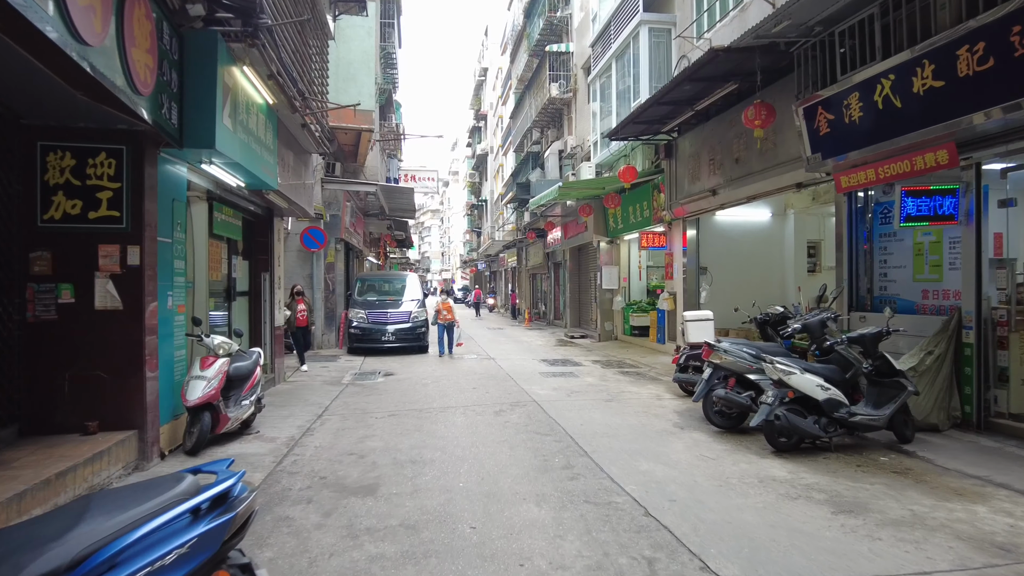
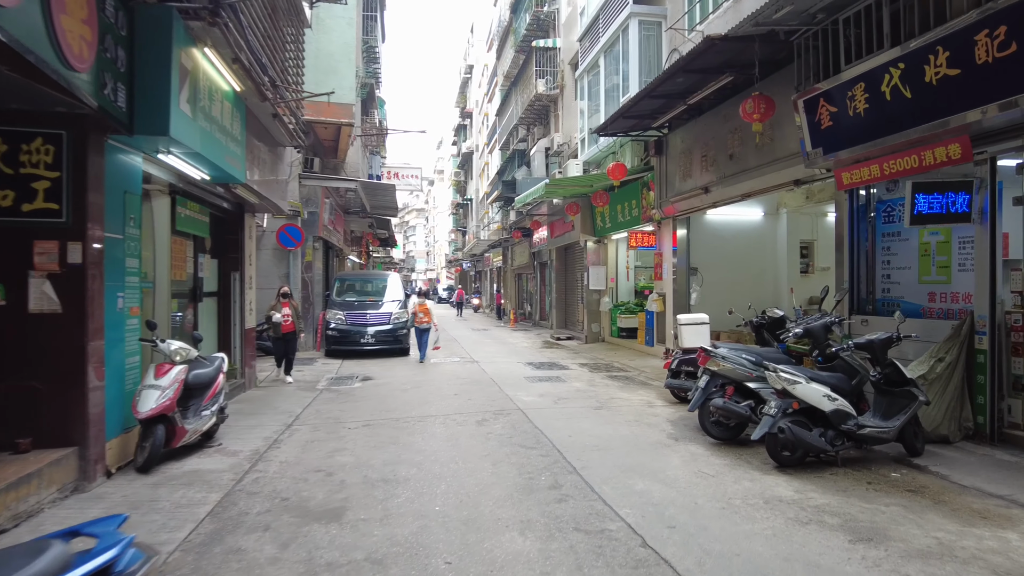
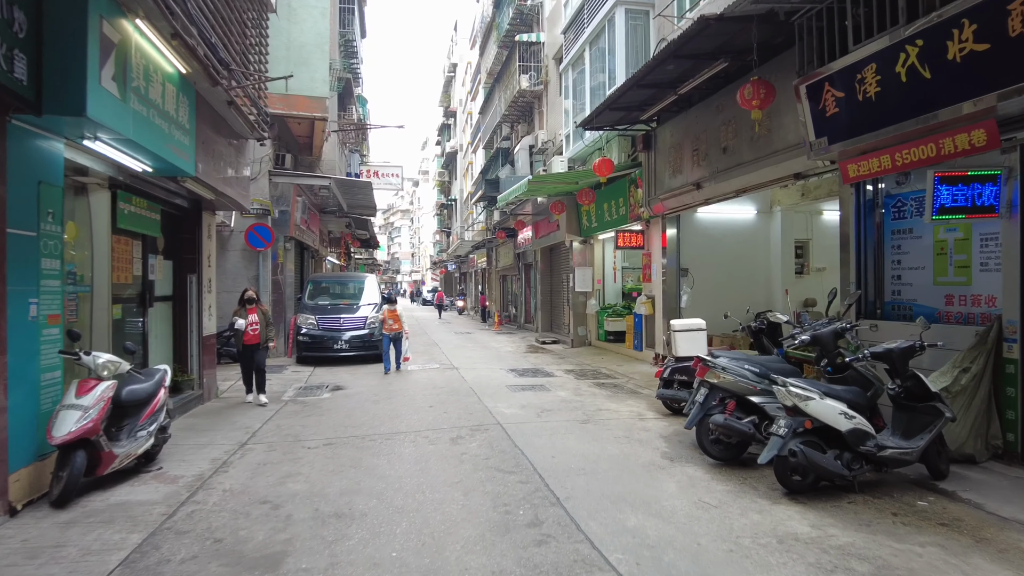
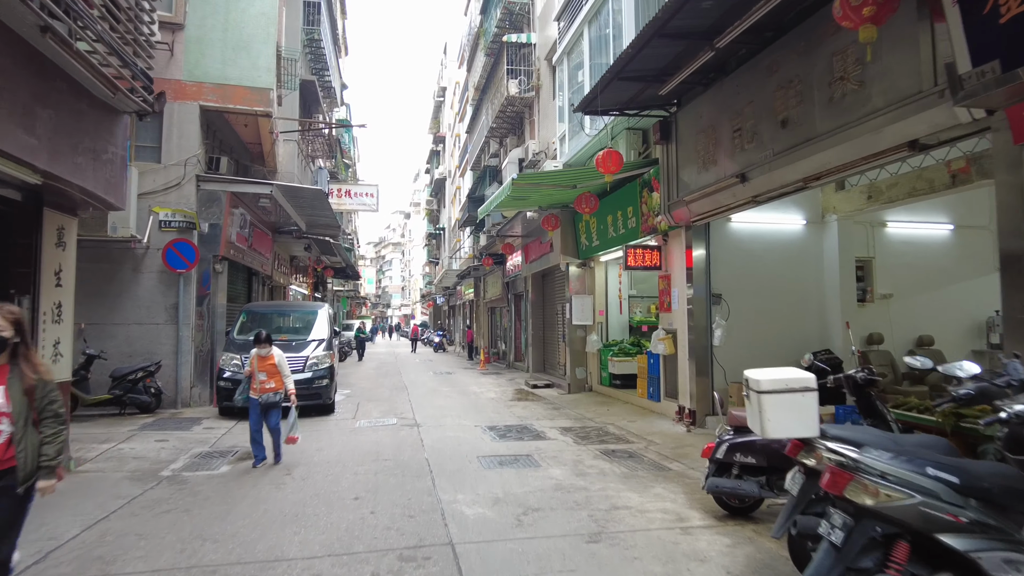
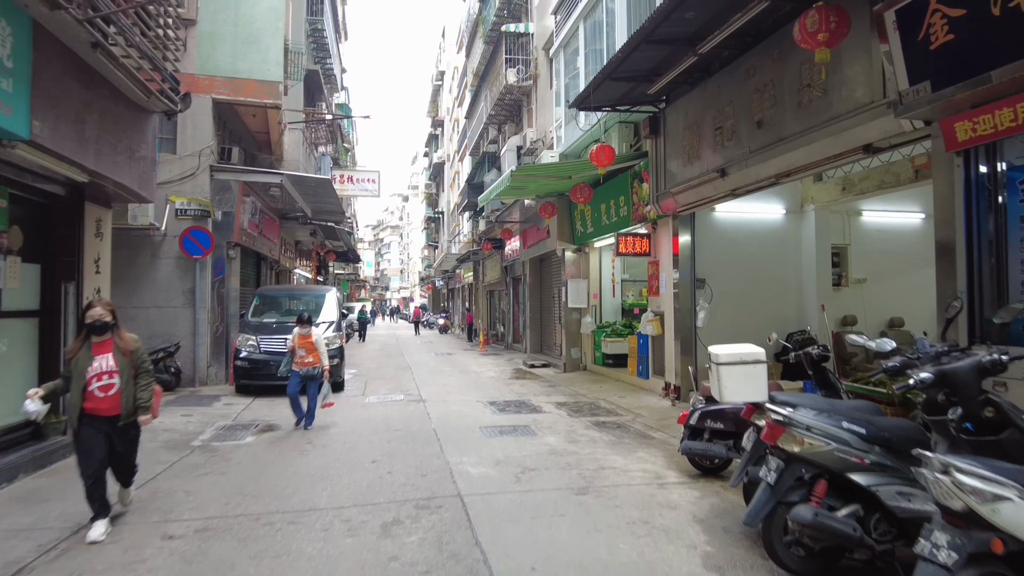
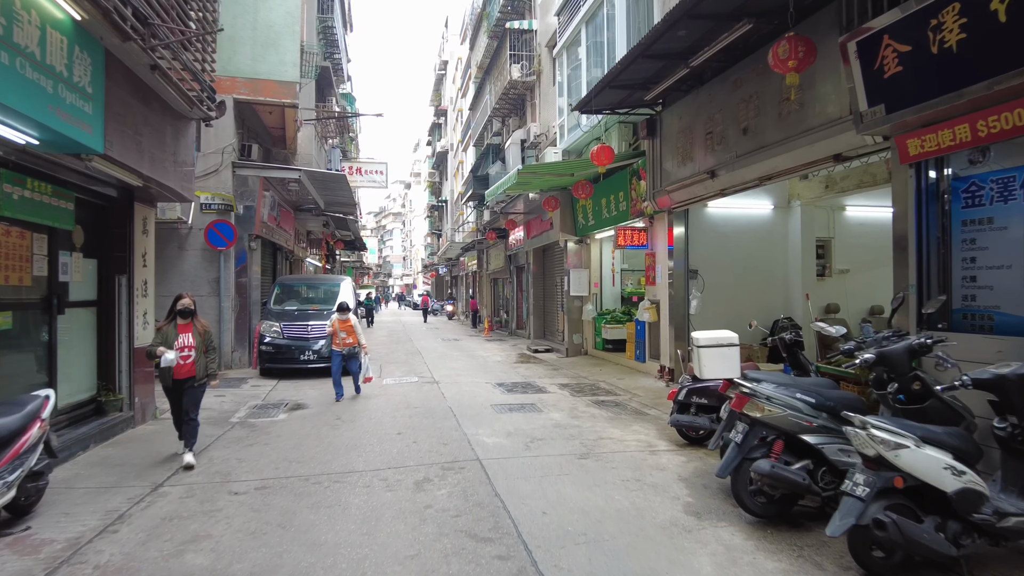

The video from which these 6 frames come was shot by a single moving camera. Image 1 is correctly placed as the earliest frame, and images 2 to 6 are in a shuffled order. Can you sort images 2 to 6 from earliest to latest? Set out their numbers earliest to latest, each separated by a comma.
2, 3, 6, 5, 4
